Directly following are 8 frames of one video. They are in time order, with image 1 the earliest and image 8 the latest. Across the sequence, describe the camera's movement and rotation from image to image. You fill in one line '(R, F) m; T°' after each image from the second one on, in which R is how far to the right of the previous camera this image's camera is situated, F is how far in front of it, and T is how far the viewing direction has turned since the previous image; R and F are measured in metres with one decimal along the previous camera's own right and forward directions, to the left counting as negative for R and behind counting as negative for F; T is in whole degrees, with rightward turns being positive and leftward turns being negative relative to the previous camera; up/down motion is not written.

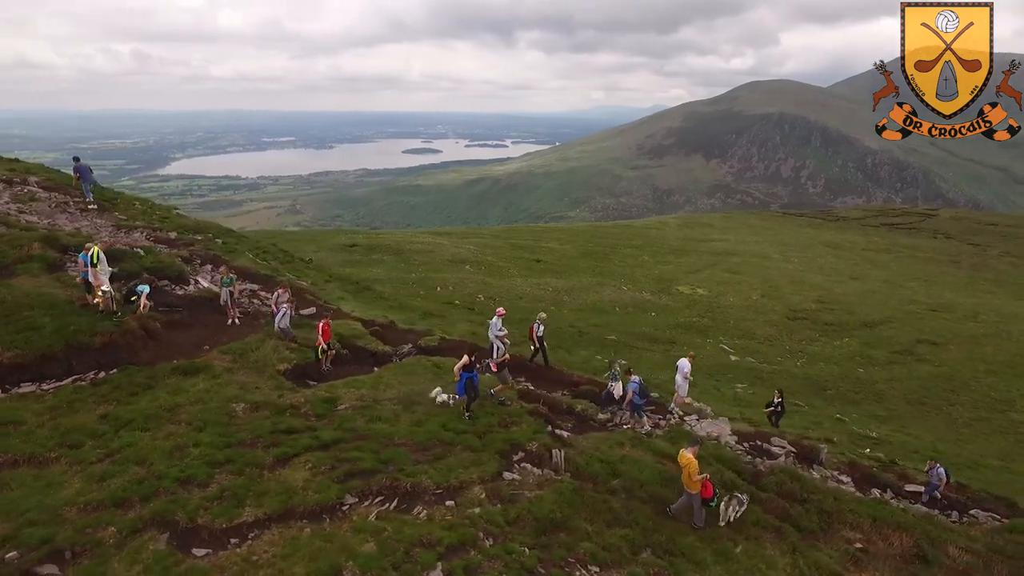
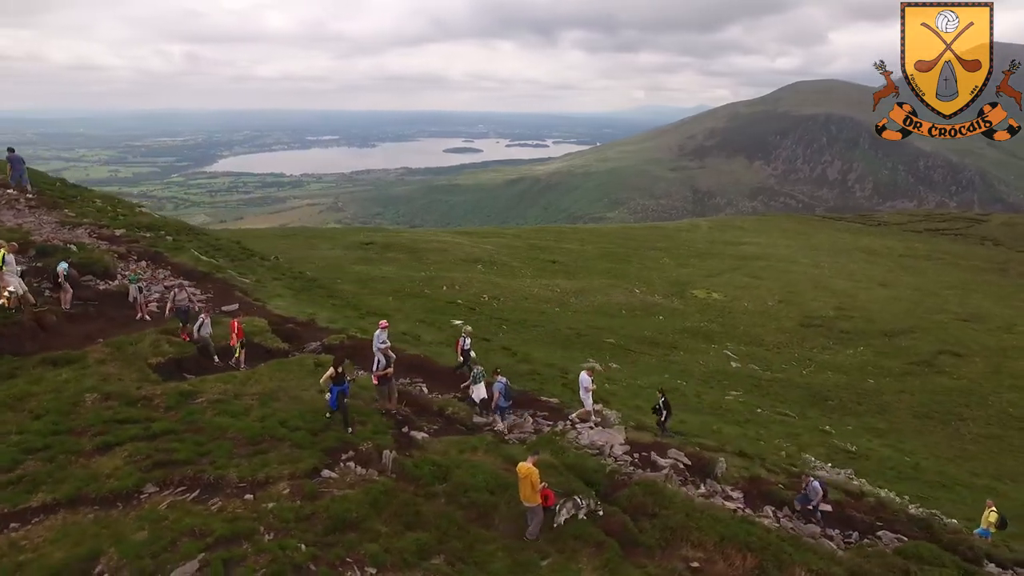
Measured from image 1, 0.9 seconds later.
(+5.1, -0.1) m; -4°
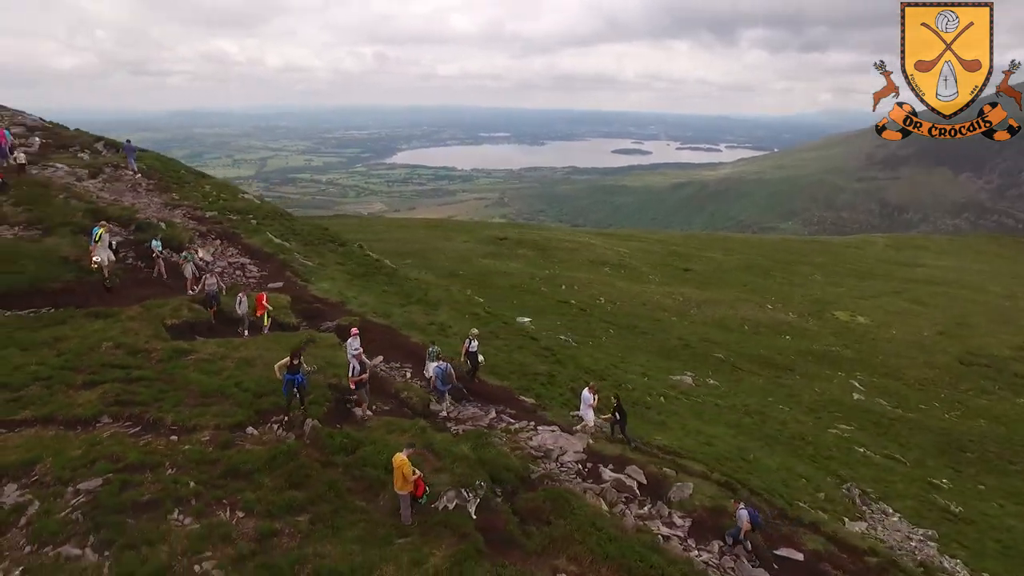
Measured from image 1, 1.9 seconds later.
(+6.5, -0.1) m; -15°
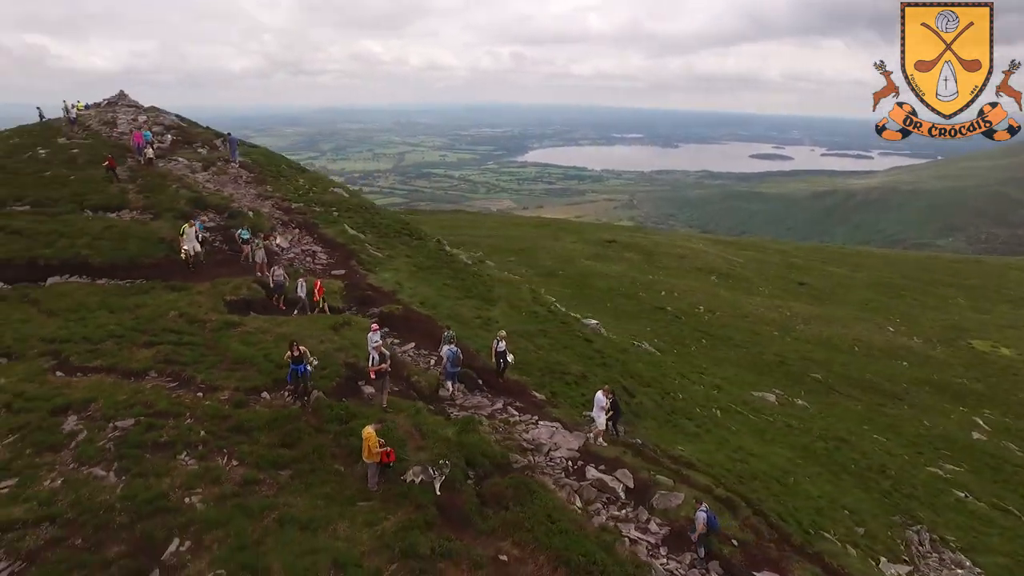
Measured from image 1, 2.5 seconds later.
(+4.2, -0.8) m; -11°
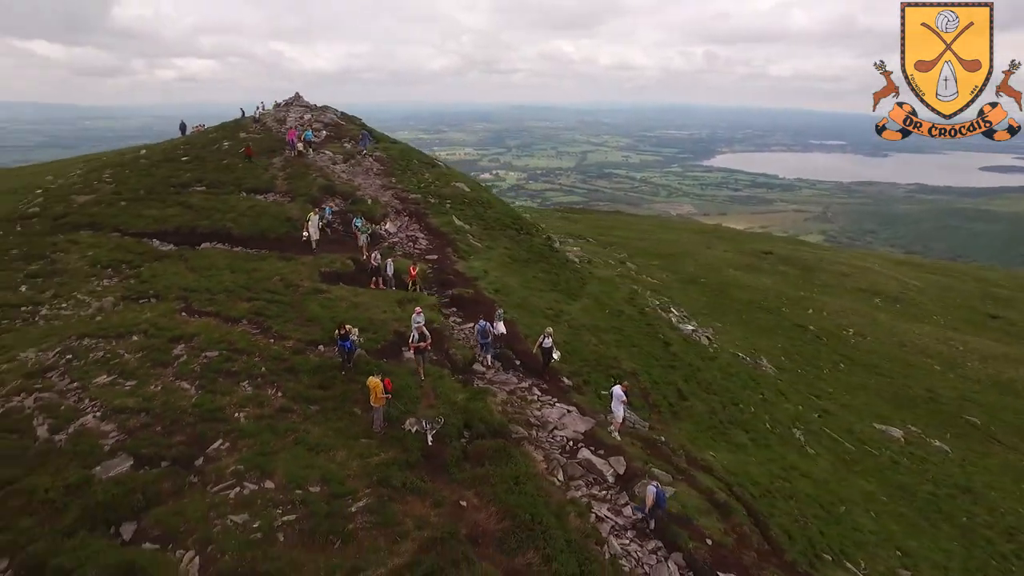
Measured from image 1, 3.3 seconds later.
(+5.8, -1.7) m; -16°
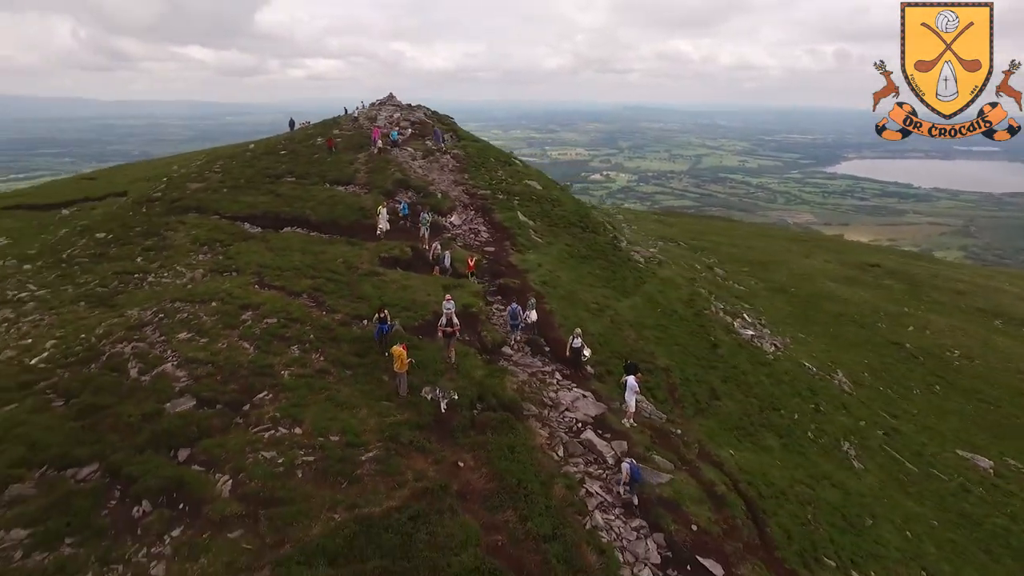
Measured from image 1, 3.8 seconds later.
(+3.4, -1.7) m; -9°
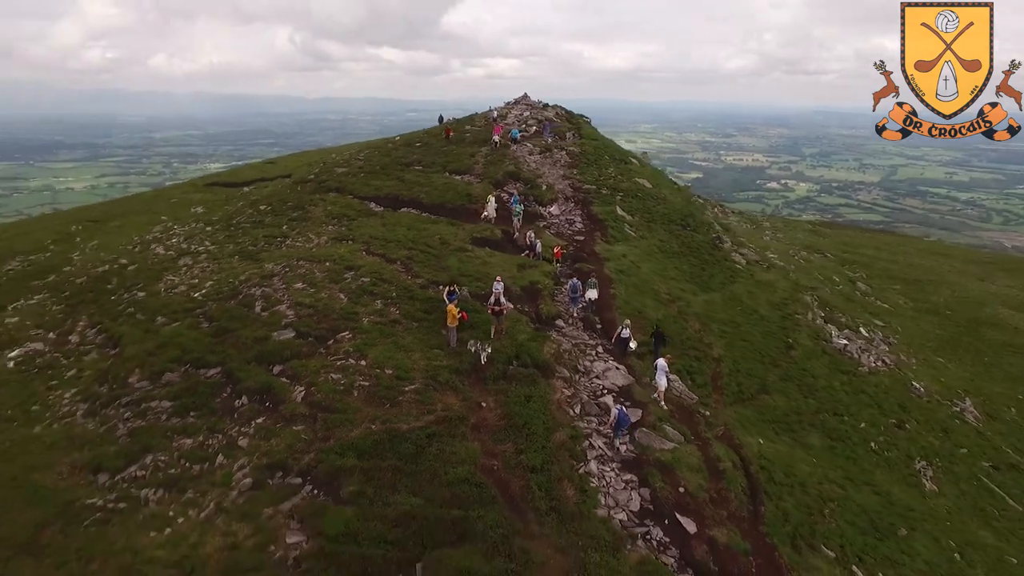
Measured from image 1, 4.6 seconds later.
(+5.2, -2.9) m; -14°
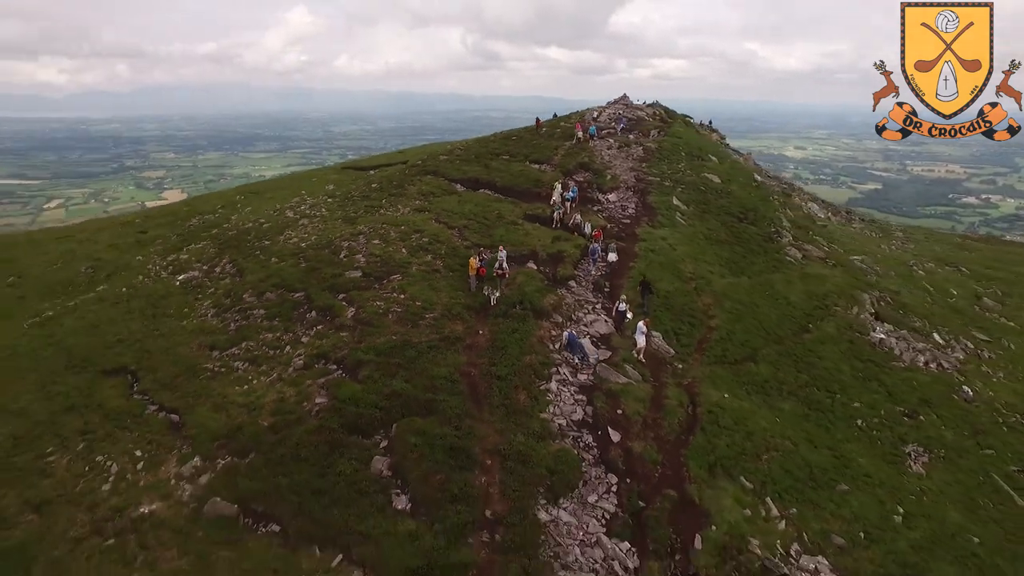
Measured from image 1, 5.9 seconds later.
(+7.8, -5.8) m; -14°
